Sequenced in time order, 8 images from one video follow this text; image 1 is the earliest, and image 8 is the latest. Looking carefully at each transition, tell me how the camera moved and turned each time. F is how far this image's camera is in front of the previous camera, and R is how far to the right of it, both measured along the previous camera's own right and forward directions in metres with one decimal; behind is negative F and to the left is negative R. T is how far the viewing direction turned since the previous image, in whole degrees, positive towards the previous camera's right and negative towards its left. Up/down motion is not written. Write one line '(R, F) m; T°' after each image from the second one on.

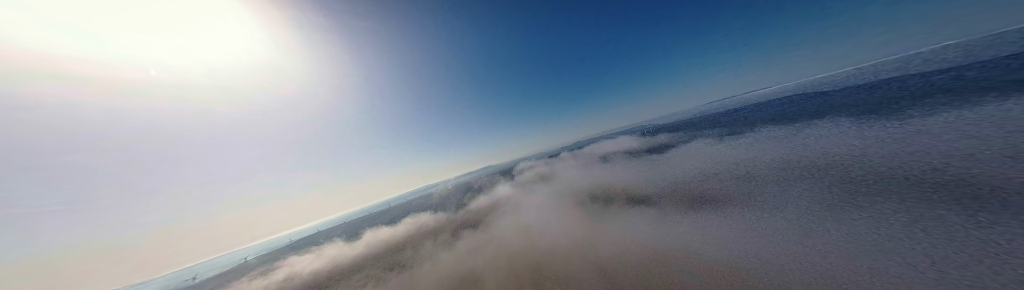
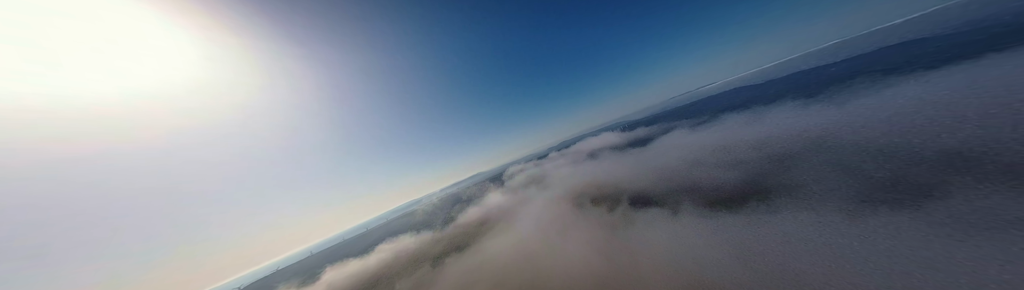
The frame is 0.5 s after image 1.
(+0.1, +1.1) m; +4°
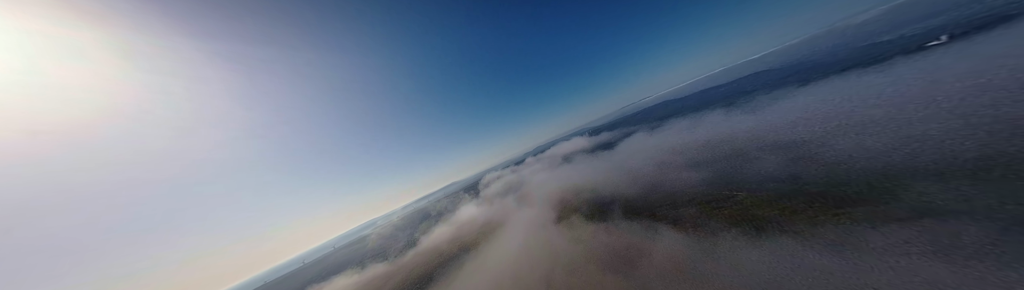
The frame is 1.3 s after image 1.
(+0.3, +1.6) m; +8°
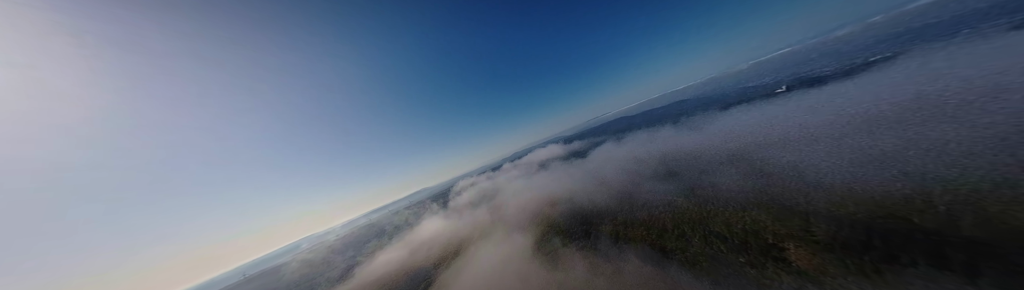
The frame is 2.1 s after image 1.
(+0.3, +1.8) m; +7°
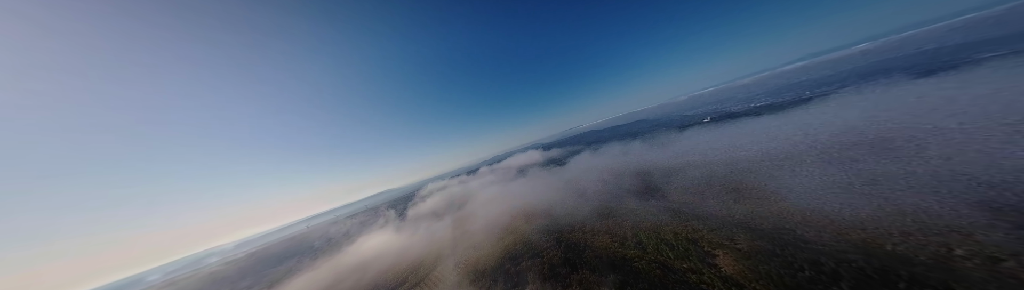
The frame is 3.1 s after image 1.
(+0.2, +2.1) m; +7°
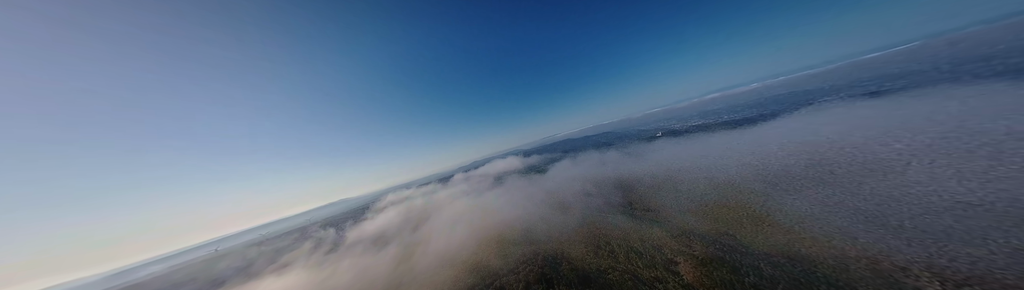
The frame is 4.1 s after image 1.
(+0.6, +2.5) m; +6°
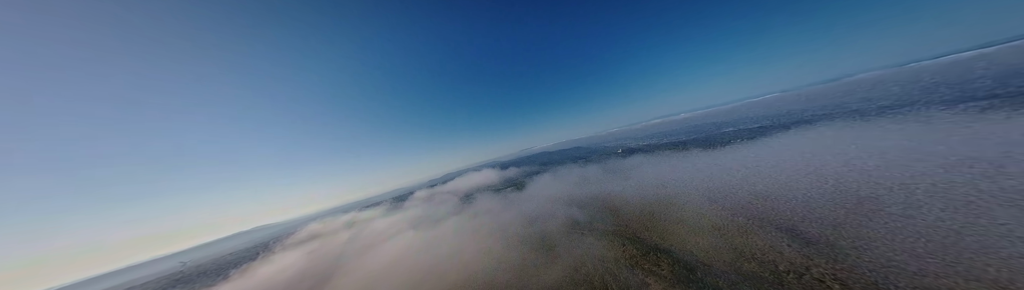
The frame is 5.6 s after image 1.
(+0.7, +4.2) m; +8°
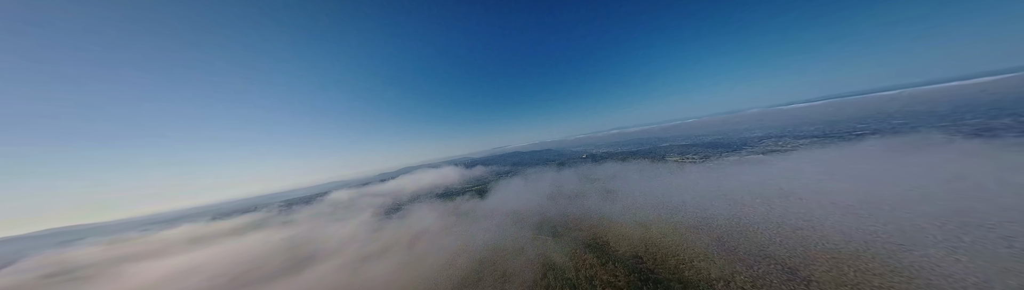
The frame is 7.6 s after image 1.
(+1.6, +7.9) m; +9°
